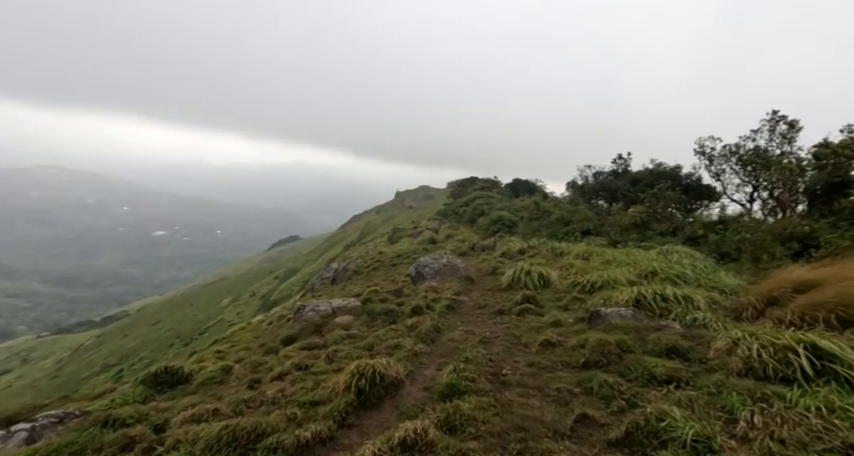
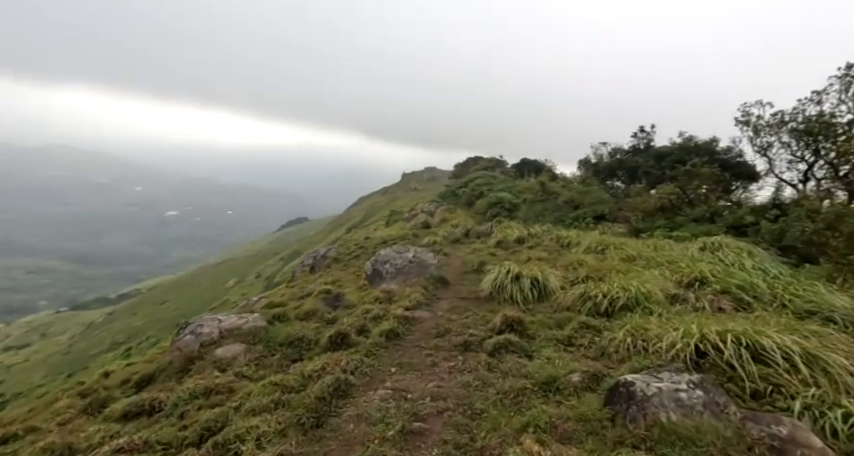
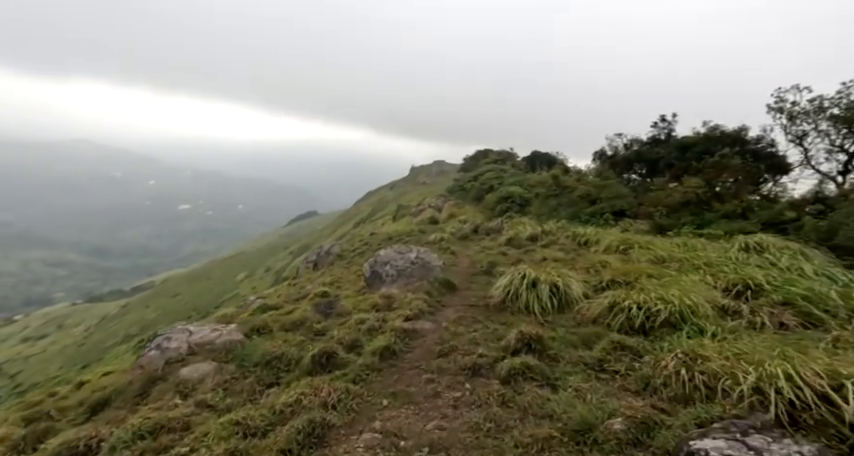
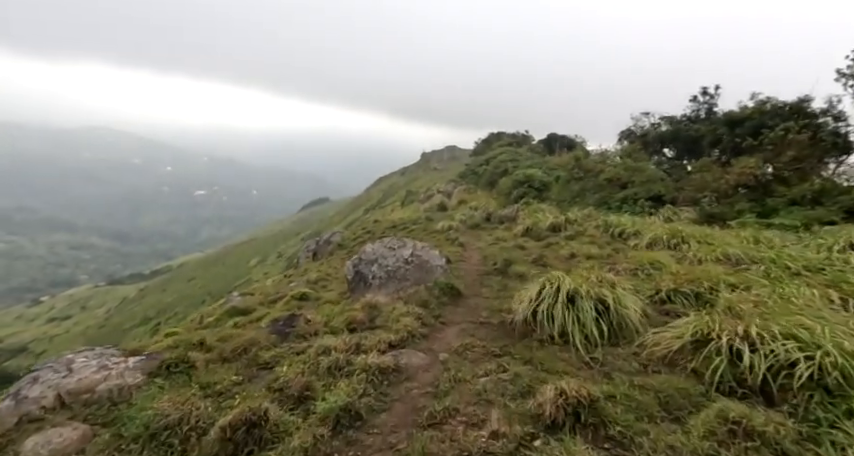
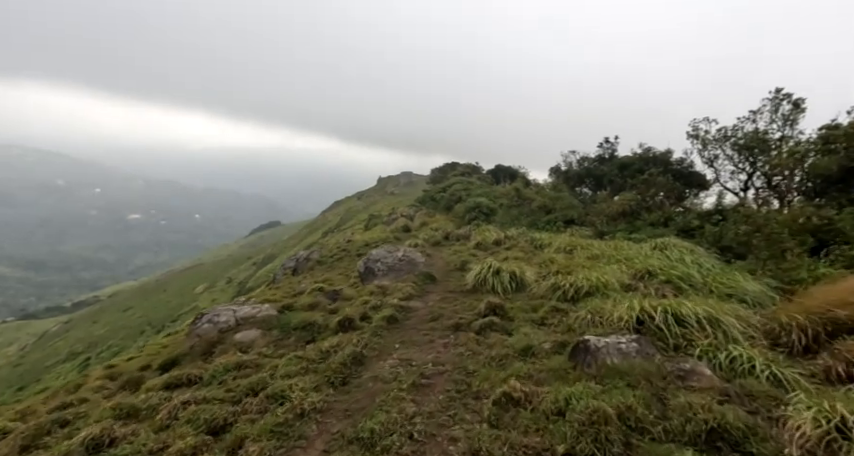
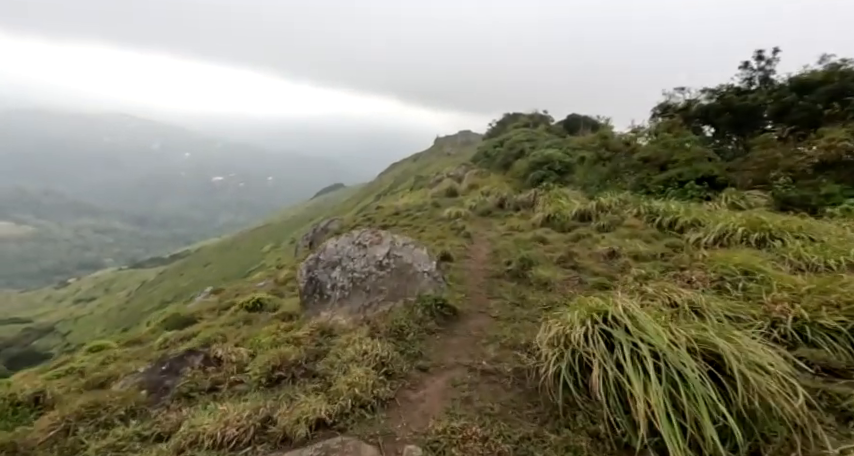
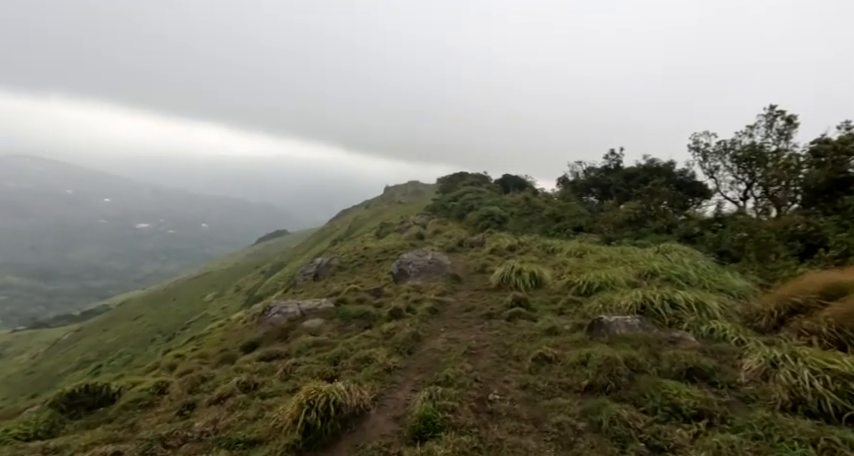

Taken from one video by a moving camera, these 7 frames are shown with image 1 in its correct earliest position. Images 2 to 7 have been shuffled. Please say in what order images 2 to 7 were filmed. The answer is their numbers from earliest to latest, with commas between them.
7, 5, 2, 3, 4, 6
